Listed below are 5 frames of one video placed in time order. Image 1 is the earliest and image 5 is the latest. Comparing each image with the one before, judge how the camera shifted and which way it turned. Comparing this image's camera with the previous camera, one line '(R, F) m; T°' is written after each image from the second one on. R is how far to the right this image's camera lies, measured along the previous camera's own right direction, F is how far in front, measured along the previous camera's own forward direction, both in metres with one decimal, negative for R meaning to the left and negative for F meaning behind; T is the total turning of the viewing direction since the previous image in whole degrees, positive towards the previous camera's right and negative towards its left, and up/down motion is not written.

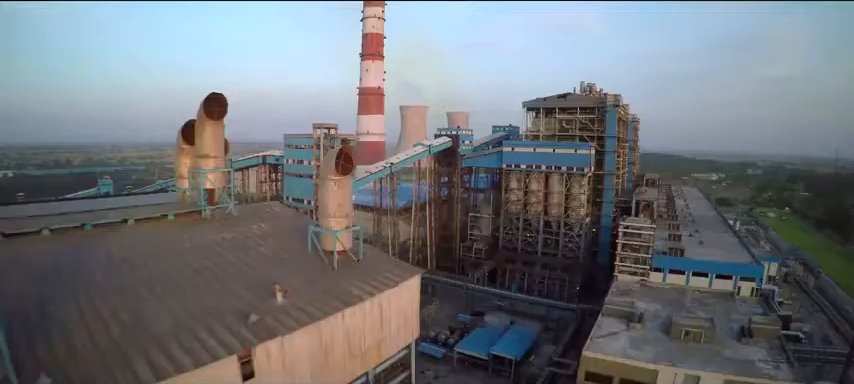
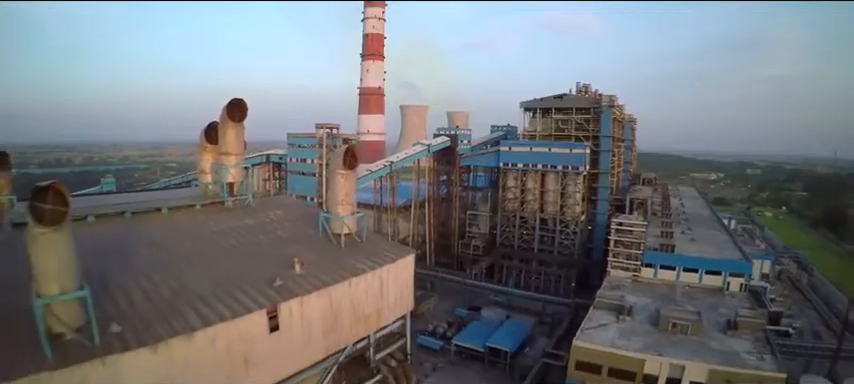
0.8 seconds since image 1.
(+0.1, -0.5) m; 0°
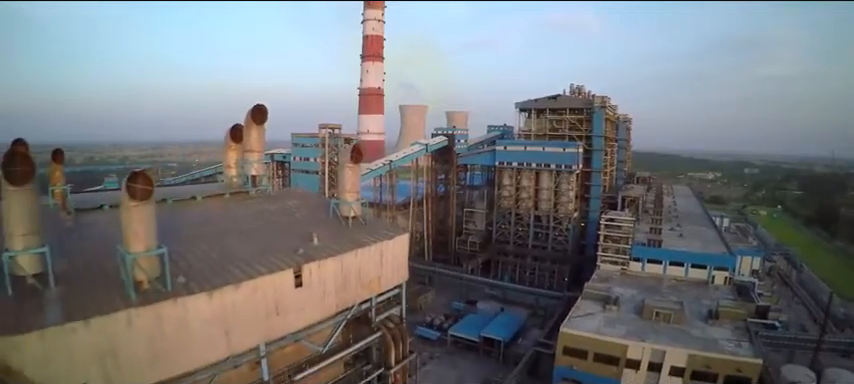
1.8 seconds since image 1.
(+0.1, -0.8) m; 0°
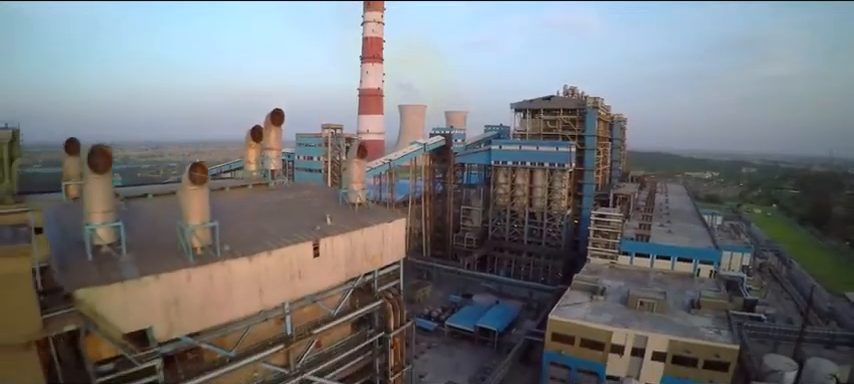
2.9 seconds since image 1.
(+0.1, -0.8) m; 0°
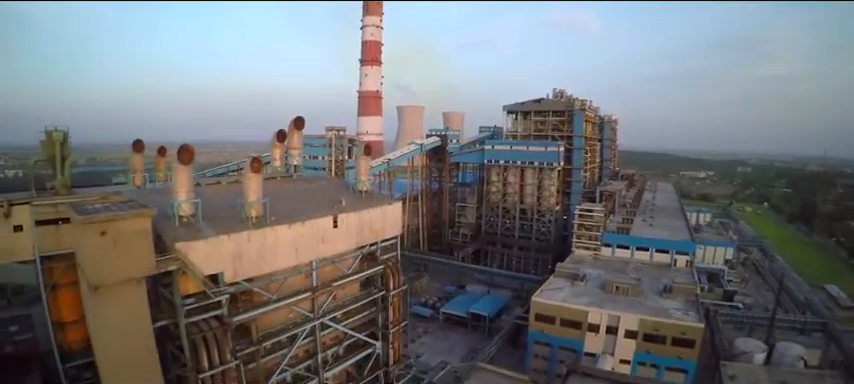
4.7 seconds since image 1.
(+0.1, -1.5) m; 0°
